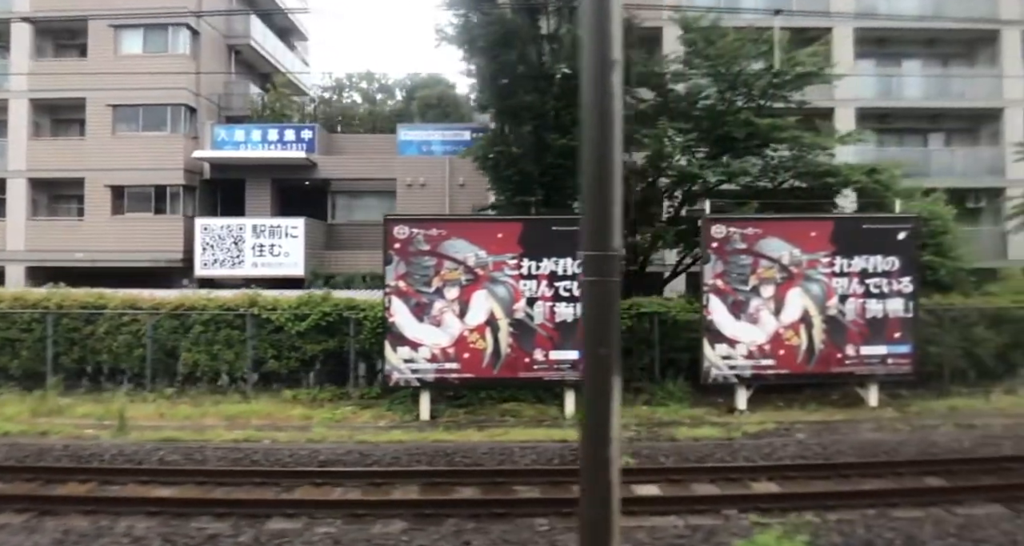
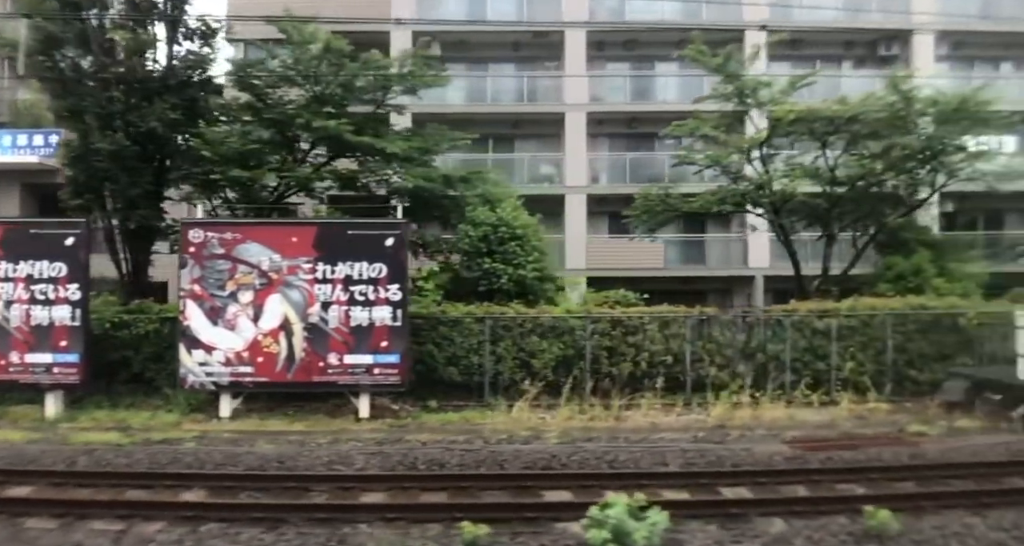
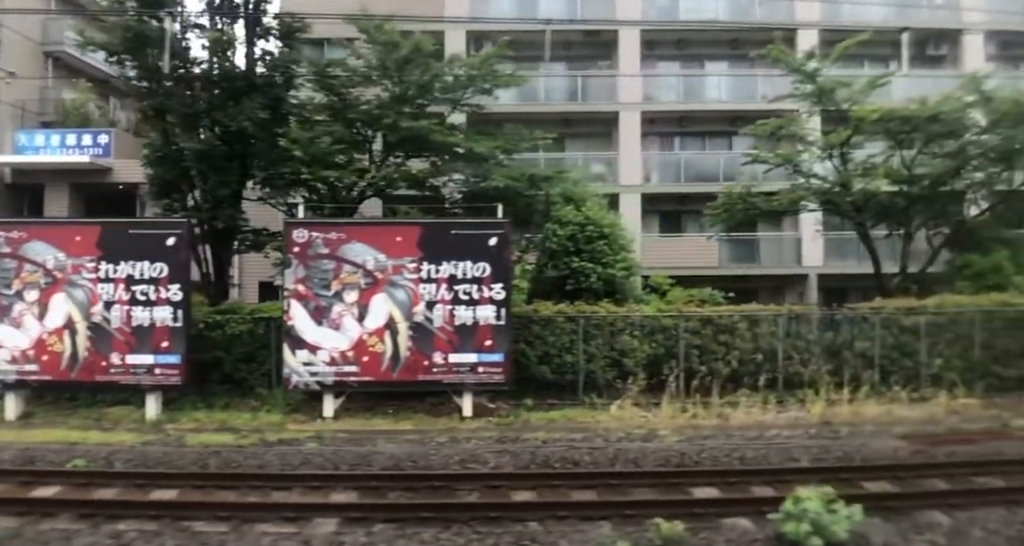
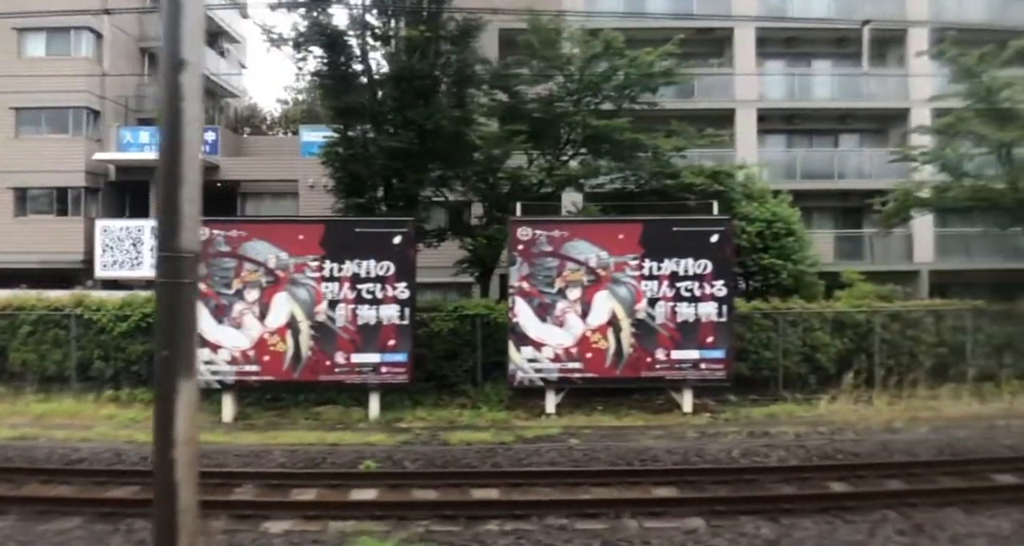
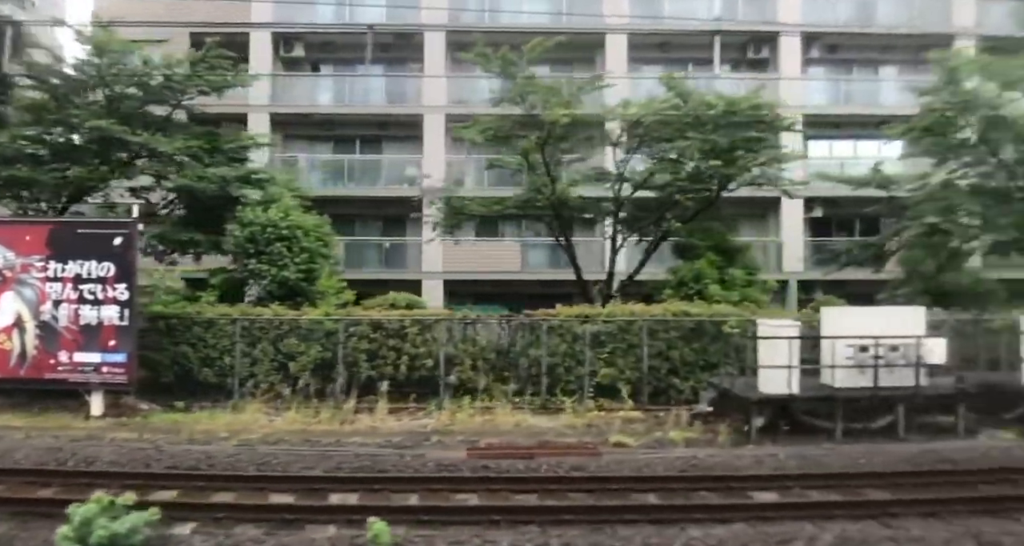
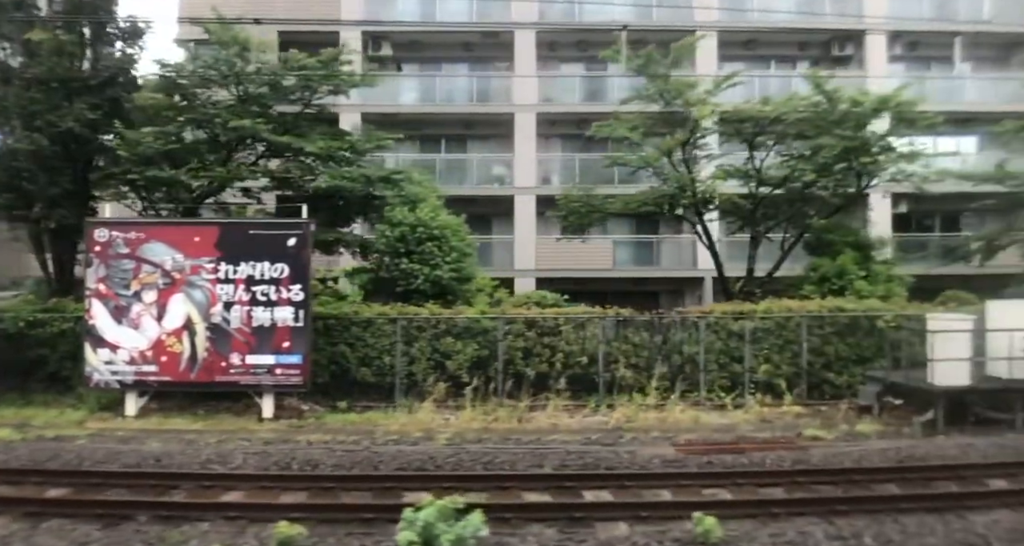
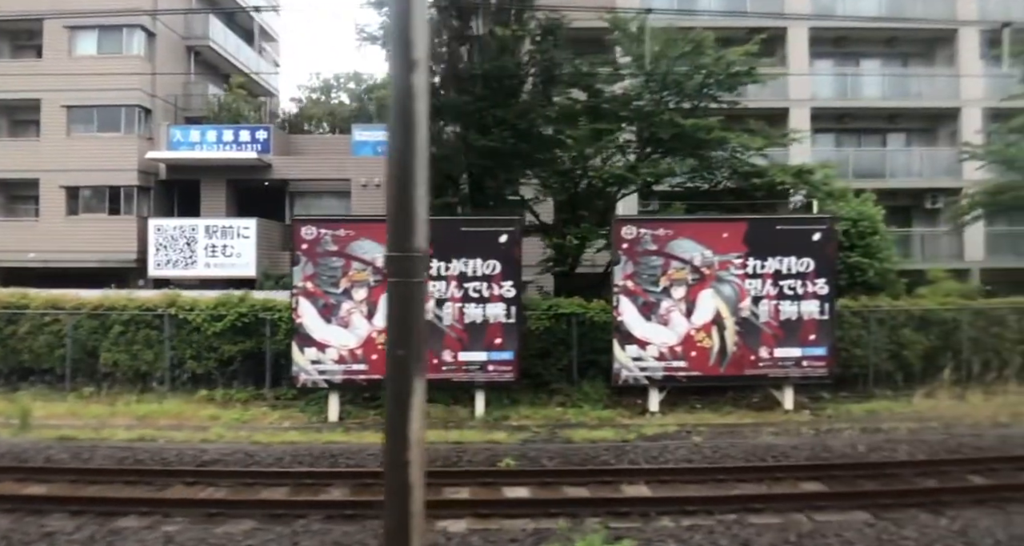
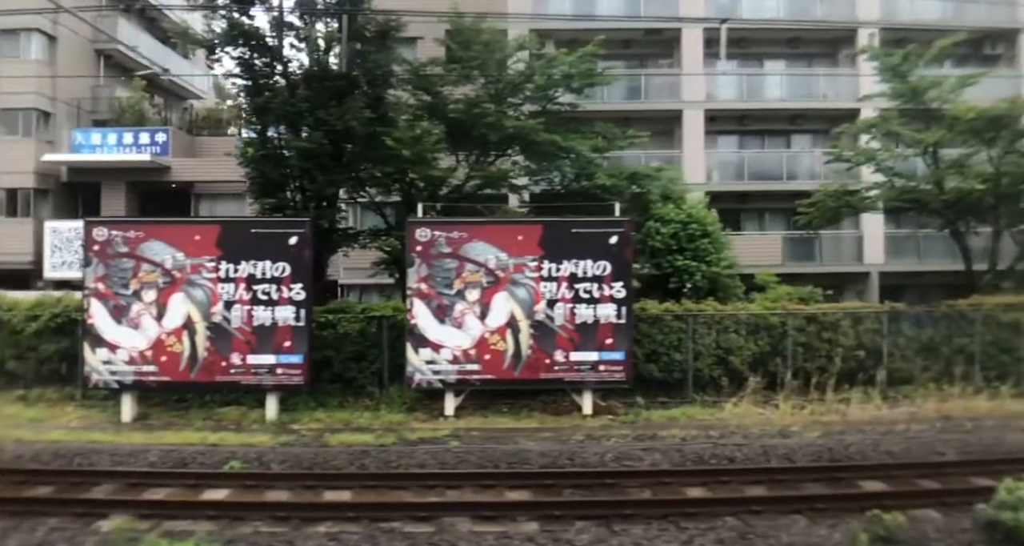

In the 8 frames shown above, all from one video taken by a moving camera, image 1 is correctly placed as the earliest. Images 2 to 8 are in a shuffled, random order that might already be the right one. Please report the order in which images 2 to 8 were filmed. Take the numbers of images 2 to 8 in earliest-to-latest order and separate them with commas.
7, 4, 8, 3, 2, 6, 5
